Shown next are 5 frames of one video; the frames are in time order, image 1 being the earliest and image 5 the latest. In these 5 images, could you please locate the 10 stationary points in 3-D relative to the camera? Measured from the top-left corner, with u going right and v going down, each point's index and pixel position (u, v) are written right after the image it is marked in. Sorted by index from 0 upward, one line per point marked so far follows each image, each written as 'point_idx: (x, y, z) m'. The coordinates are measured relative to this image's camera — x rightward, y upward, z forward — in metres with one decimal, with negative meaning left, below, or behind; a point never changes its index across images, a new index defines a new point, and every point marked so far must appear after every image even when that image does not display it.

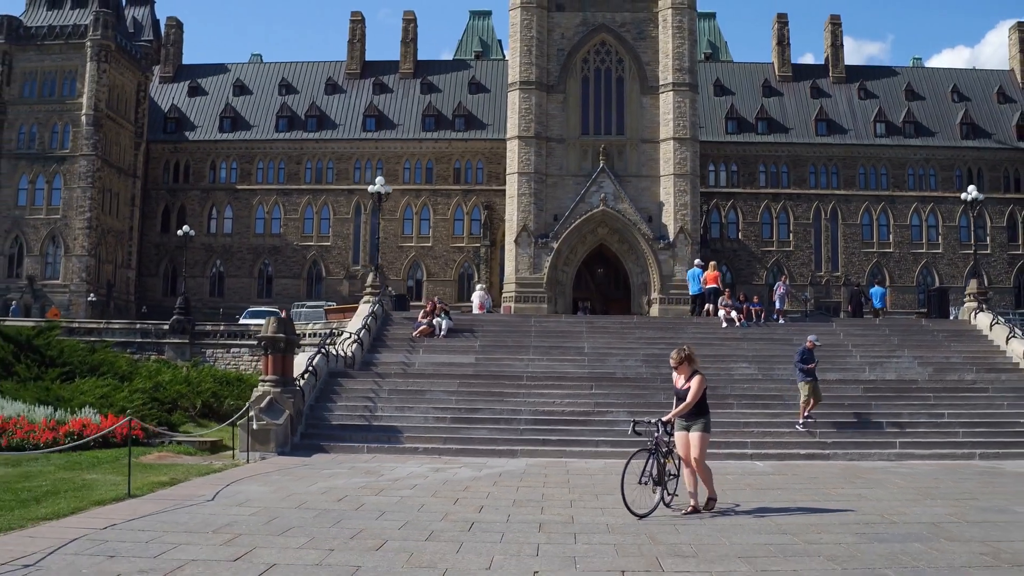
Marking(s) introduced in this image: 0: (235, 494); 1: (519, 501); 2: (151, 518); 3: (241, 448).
0: (-2.2, -1.7, +7.6) m
1: (+0.1, -1.8, +8.0) m
2: (-2.5, -1.6, +6.6) m
3: (-3.4, -2.0, +12.1) m
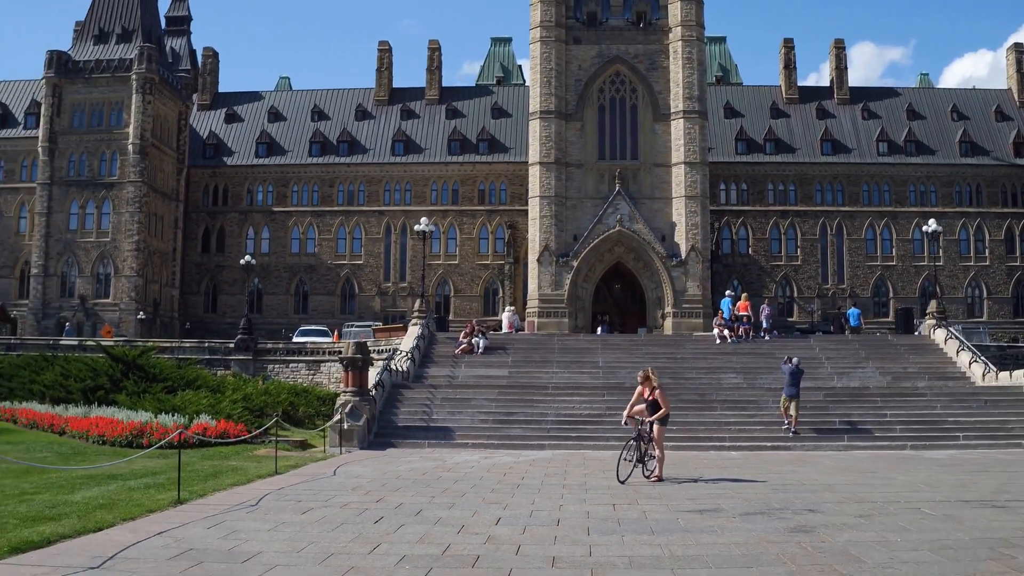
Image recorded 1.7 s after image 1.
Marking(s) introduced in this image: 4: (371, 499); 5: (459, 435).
0: (-1.9, -2.1, +10.5) m
1: (+0.4, -2.2, +10.8) m
2: (-2.1, -2.0, +9.5) m
3: (-2.9, -2.5, +15.0) m
4: (-1.3, -1.9, +8.6) m
5: (-1.0, -2.5, +15.7) m
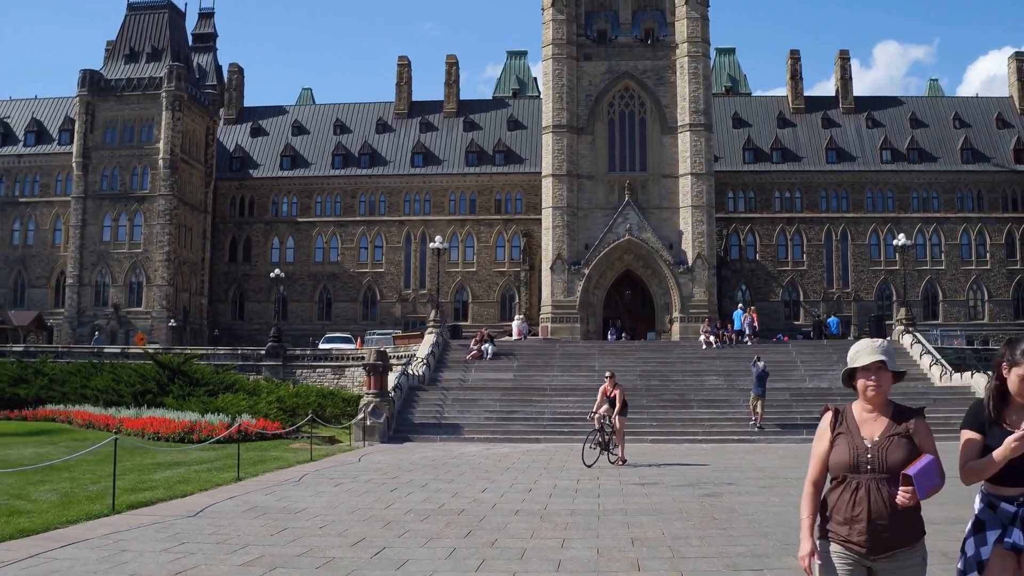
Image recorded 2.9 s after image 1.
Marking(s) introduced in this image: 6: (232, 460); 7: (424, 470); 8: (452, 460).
0: (-1.9, -2.3, +12.5) m
1: (+0.4, -2.4, +12.8) m
2: (-2.2, -2.2, +11.5) m
3: (-2.9, -2.8, +17.0) m
4: (-1.4, -2.2, +10.6) m
5: (-0.9, -2.7, +17.7) m
6: (-3.7, -2.3, +12.2) m
7: (-1.1, -2.2, +11.3) m
8: (-0.8, -2.3, +12.6) m
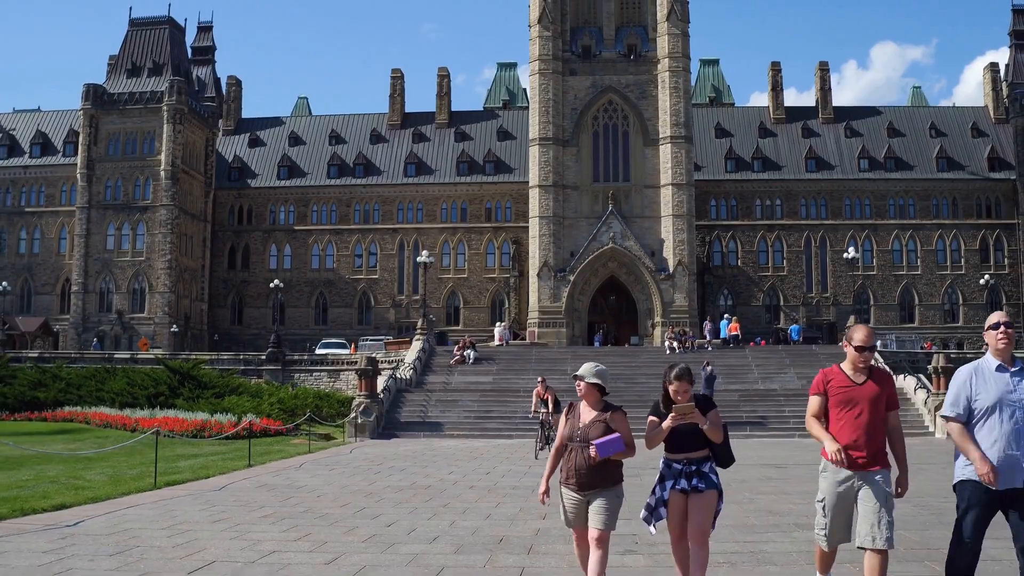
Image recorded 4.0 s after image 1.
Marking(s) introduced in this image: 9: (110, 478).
0: (-2.4, -2.6, +14.4) m
1: (-0.1, -2.6, +14.6) m
2: (-2.7, -2.4, +13.4) m
3: (-3.3, -3.0, +18.9) m
4: (-1.9, -2.4, +12.5) m
5: (-1.3, -3.0, +19.6) m
6: (-4.1, -2.5, +14.1) m
7: (-1.5, -2.5, +13.2) m
8: (-1.2, -2.6, +14.5) m
9: (-4.5, -2.1, +10.4) m
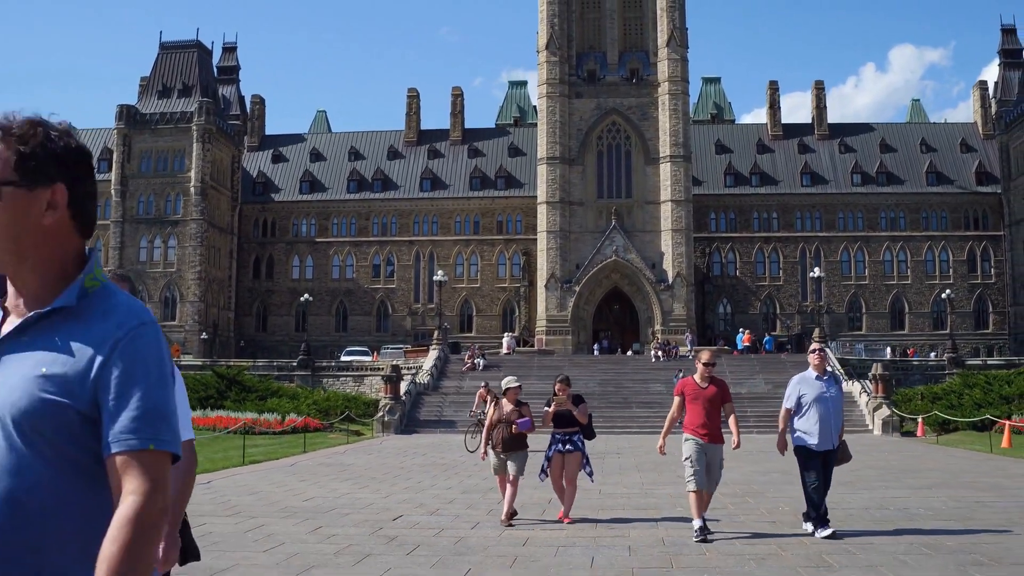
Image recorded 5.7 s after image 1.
0: (-2.3, -3.0, +17.5) m
1: (-0.1, -3.0, +17.8) m
2: (-2.7, -2.8, +16.5) m
3: (-3.2, -3.5, +22.1) m
4: (-1.9, -2.8, +15.6) m
5: (-1.3, -3.4, +22.7) m
6: (-4.1, -2.9, +17.3) m
7: (-1.5, -2.9, +16.4) m
8: (-1.2, -3.0, +17.6) m
9: (-4.6, -2.5, +13.6) m
